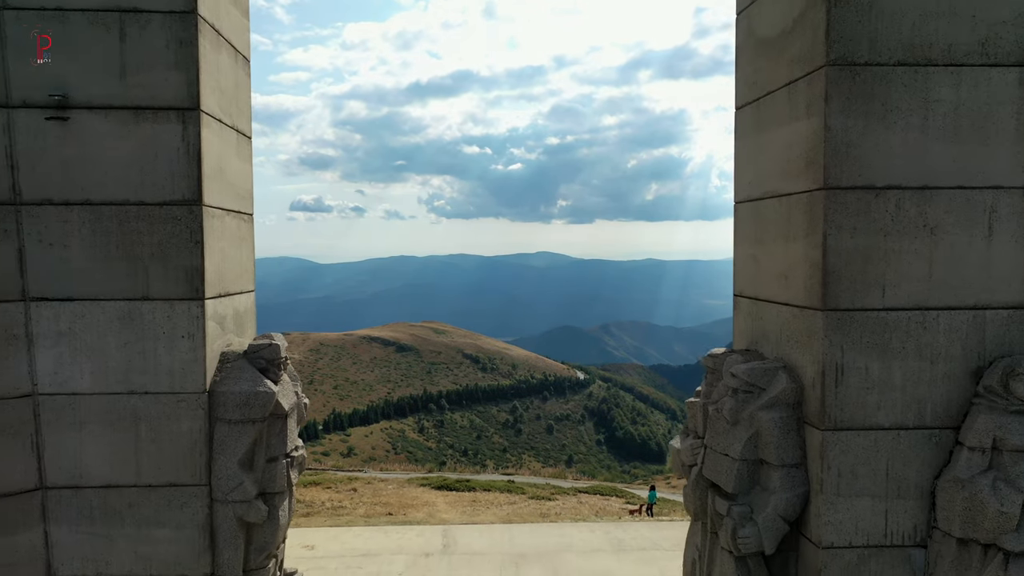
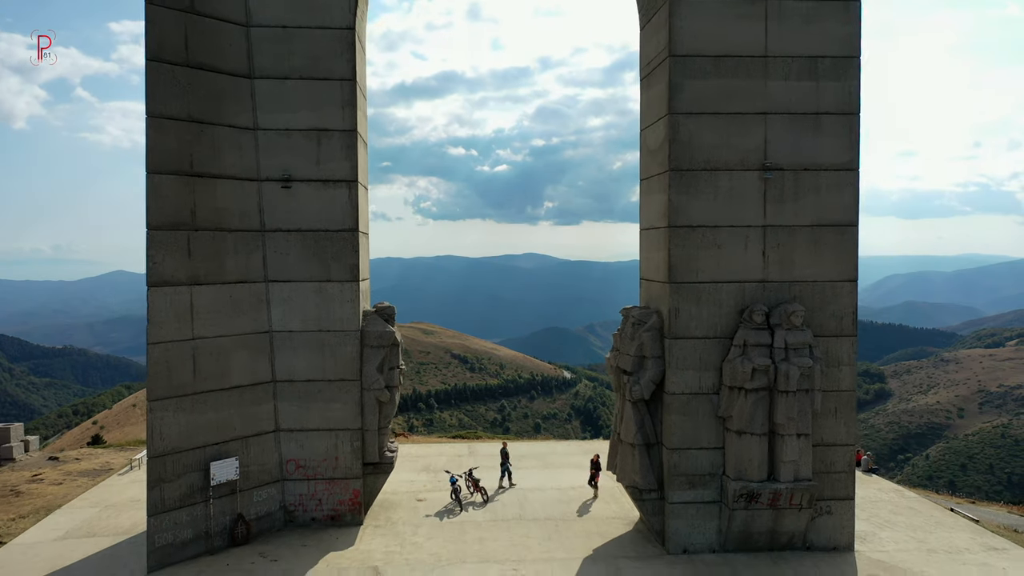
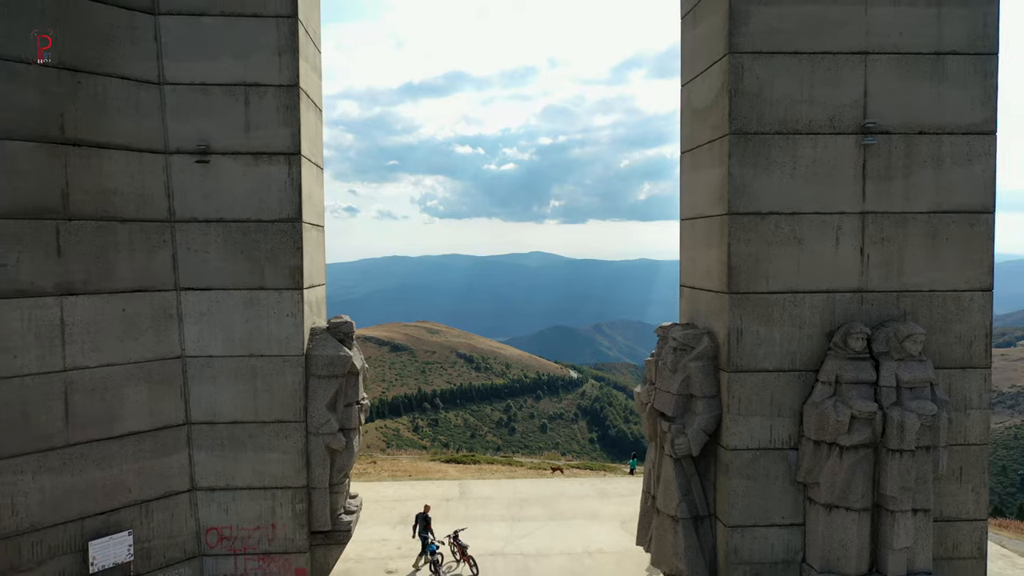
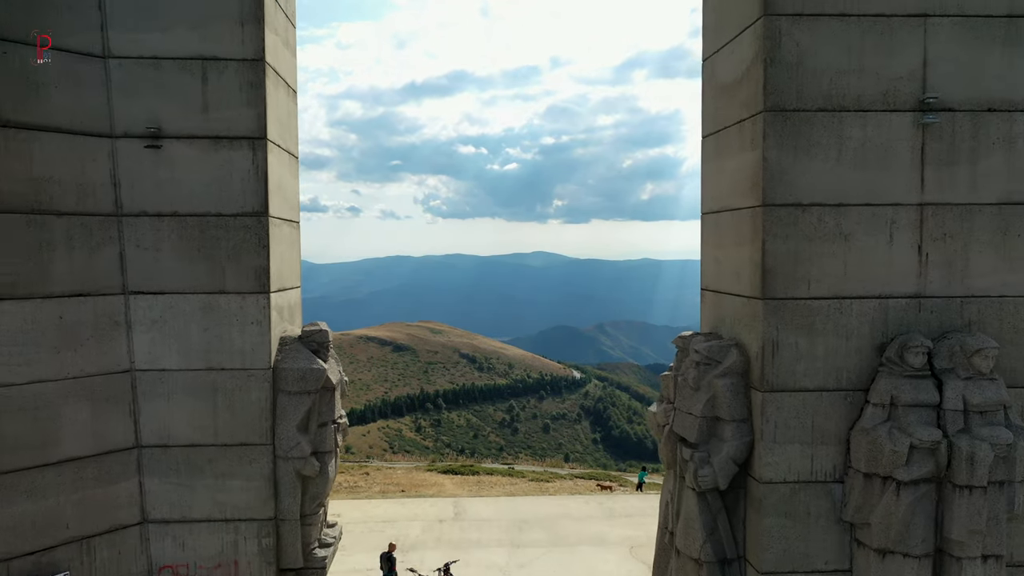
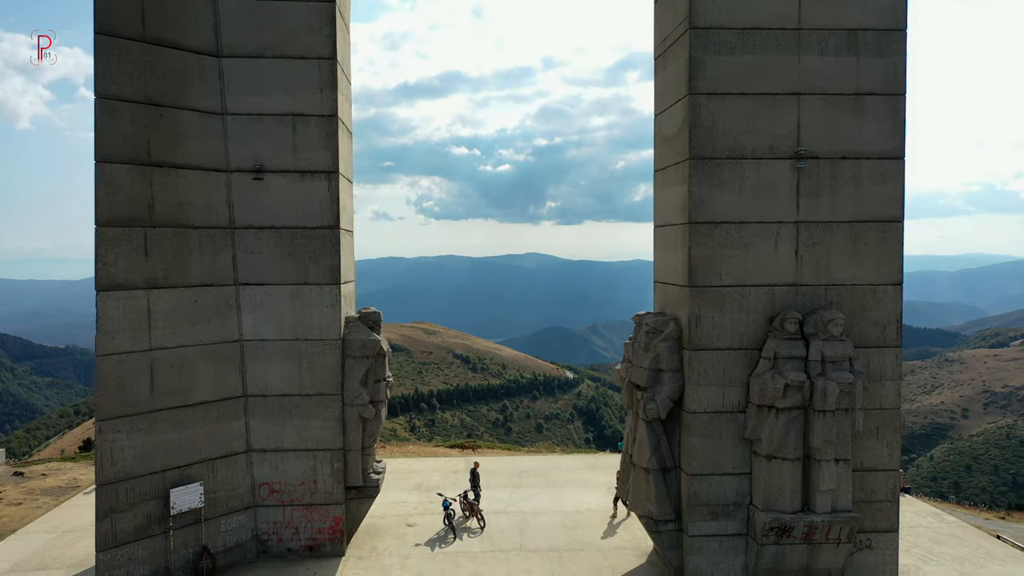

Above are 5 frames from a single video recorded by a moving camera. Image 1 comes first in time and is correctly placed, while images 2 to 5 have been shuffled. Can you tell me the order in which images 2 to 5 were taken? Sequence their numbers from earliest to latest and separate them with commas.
4, 3, 5, 2
